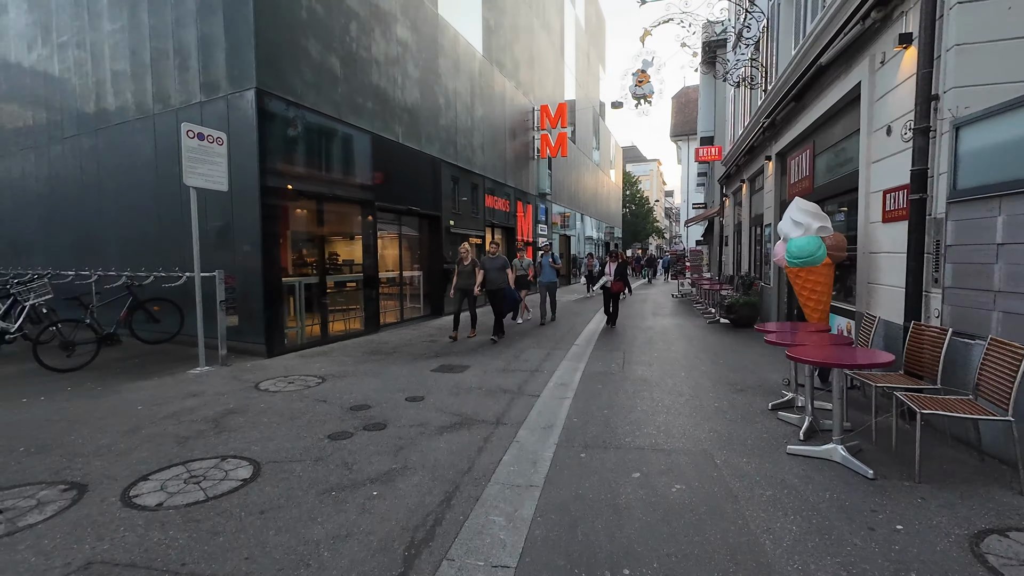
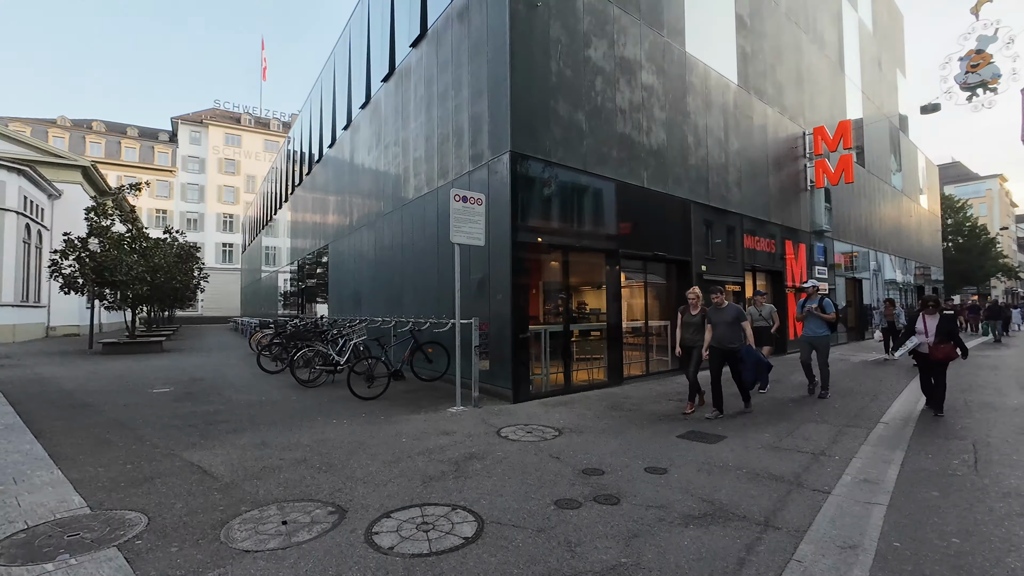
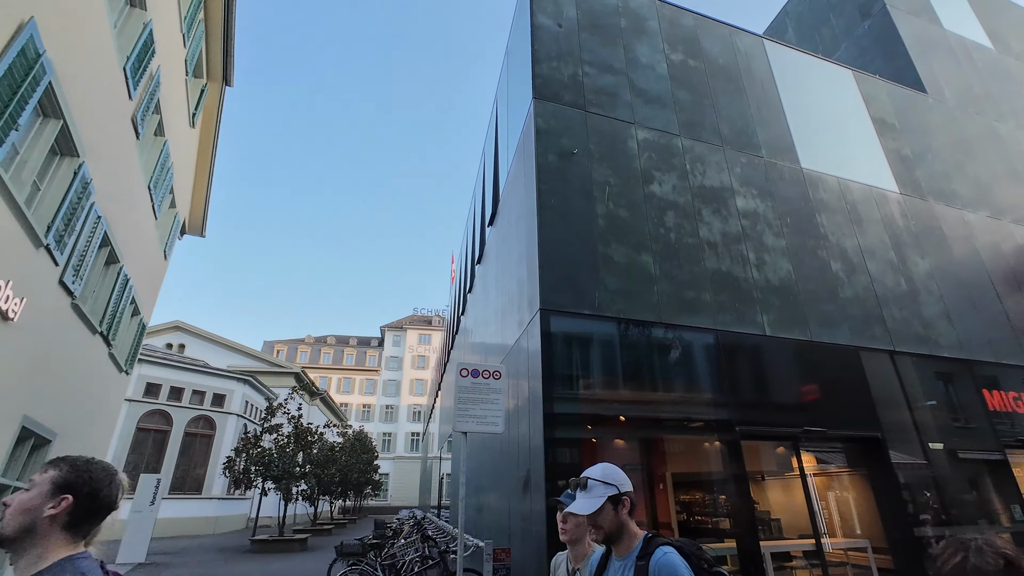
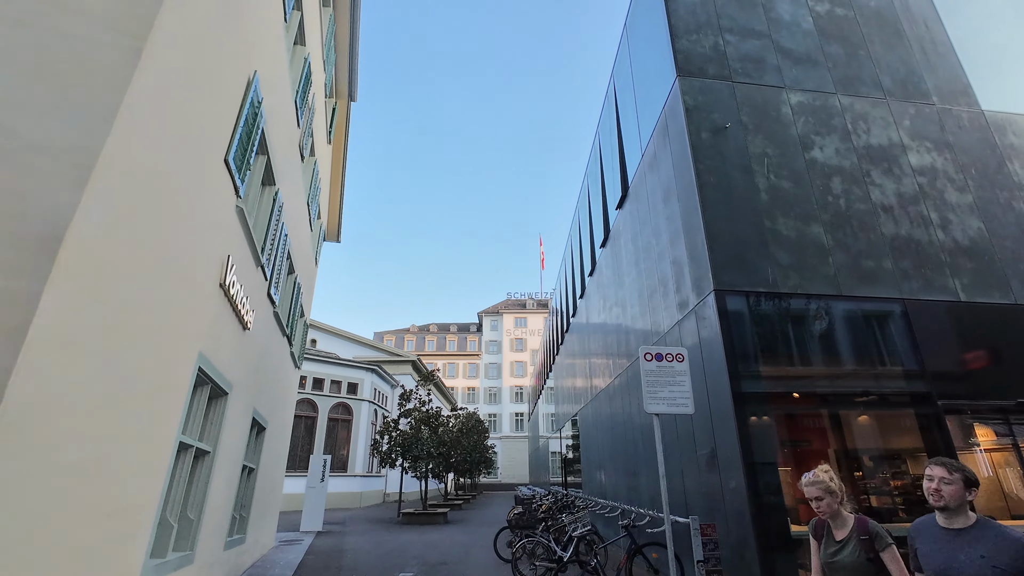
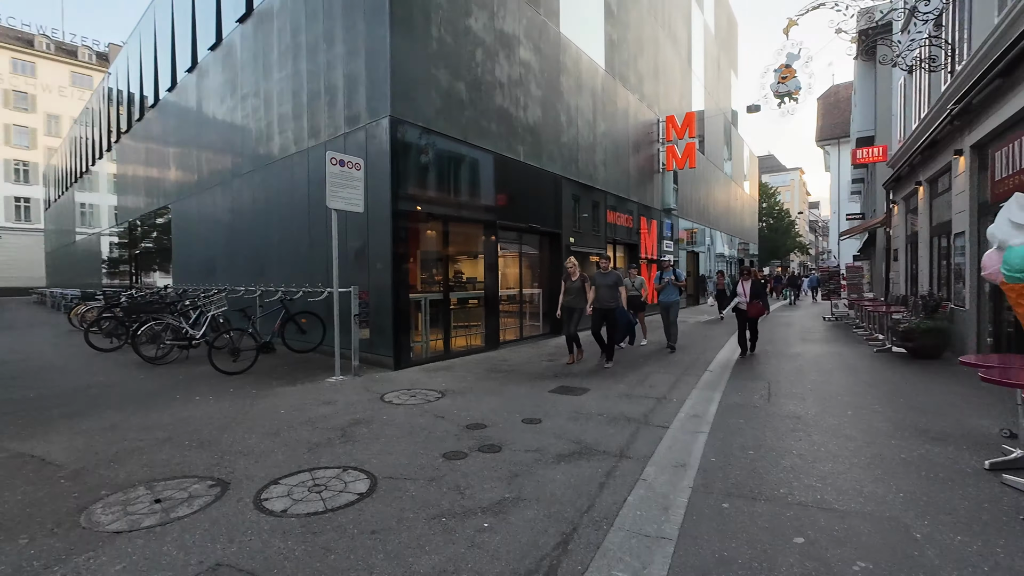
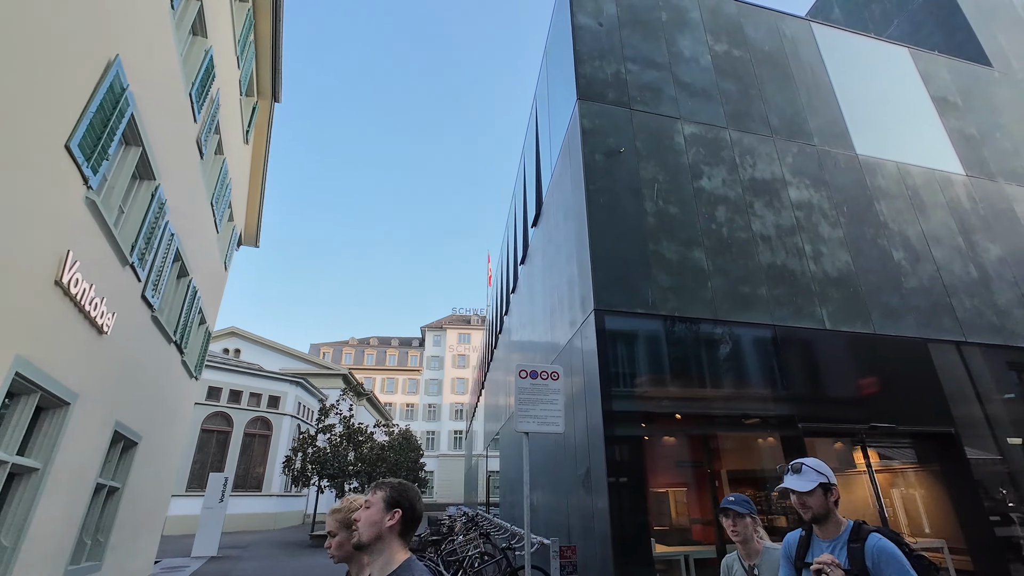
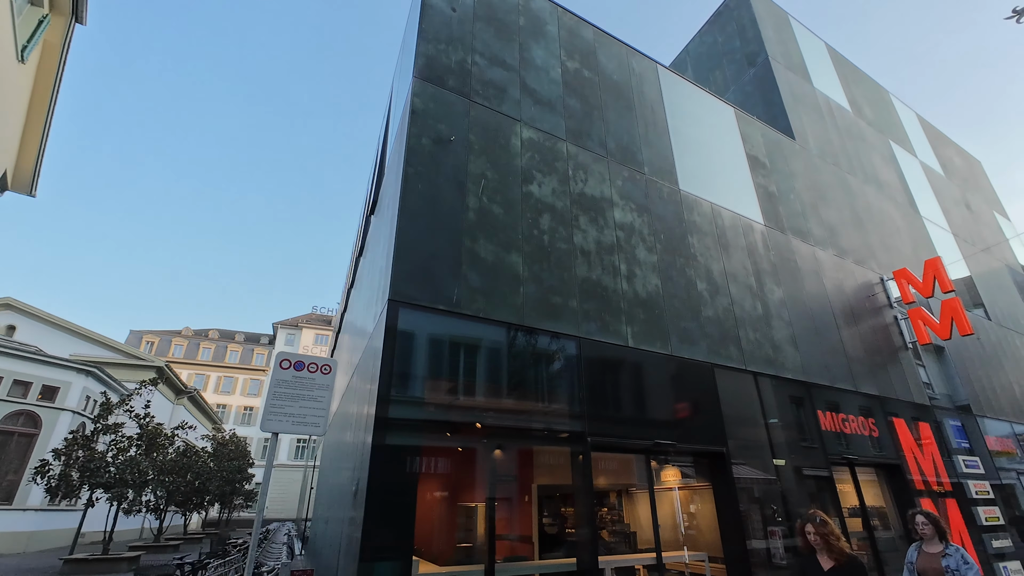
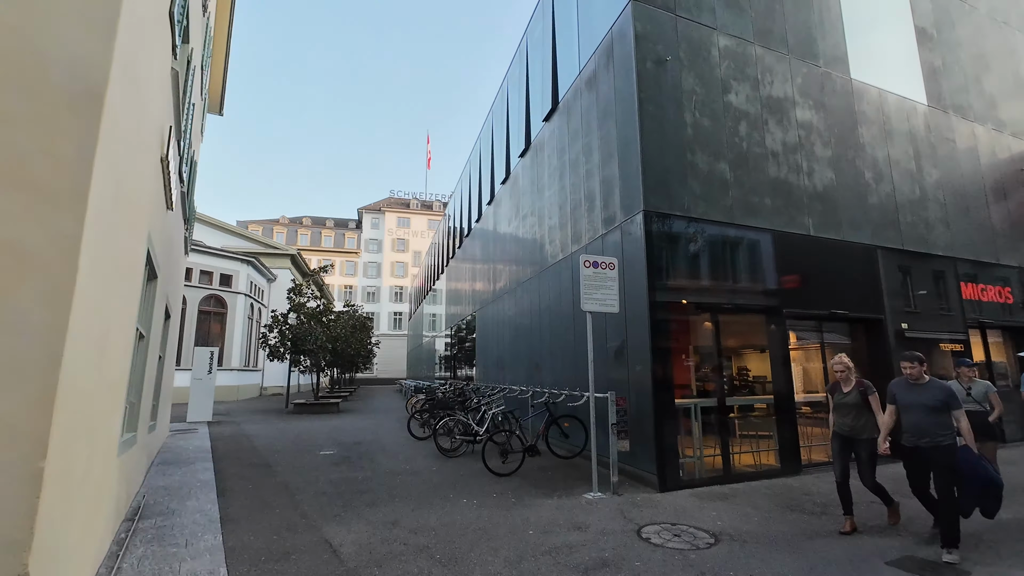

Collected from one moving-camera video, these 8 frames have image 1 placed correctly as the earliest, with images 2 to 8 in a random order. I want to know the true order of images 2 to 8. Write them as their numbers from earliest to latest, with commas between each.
5, 2, 8, 4, 6, 3, 7
